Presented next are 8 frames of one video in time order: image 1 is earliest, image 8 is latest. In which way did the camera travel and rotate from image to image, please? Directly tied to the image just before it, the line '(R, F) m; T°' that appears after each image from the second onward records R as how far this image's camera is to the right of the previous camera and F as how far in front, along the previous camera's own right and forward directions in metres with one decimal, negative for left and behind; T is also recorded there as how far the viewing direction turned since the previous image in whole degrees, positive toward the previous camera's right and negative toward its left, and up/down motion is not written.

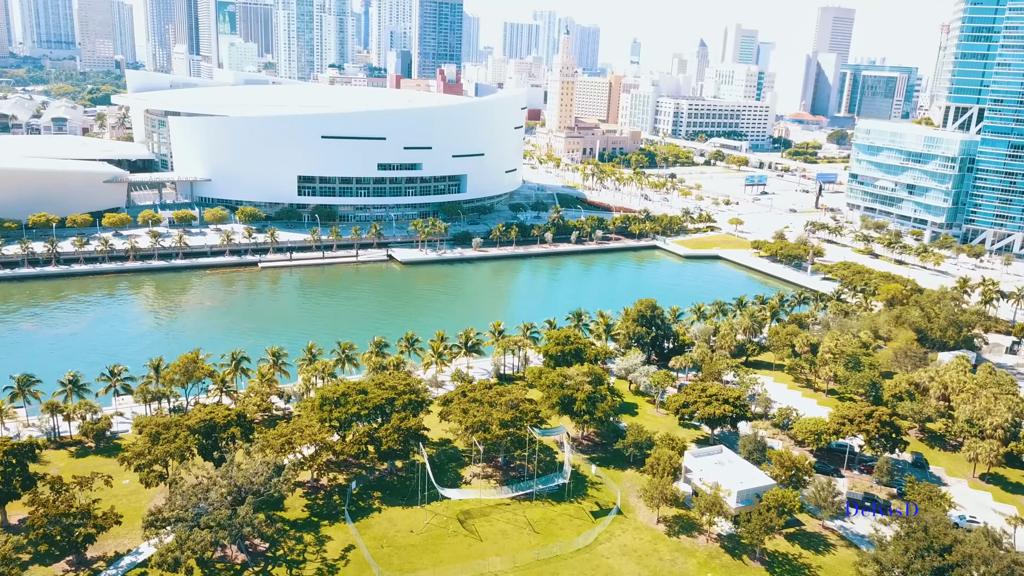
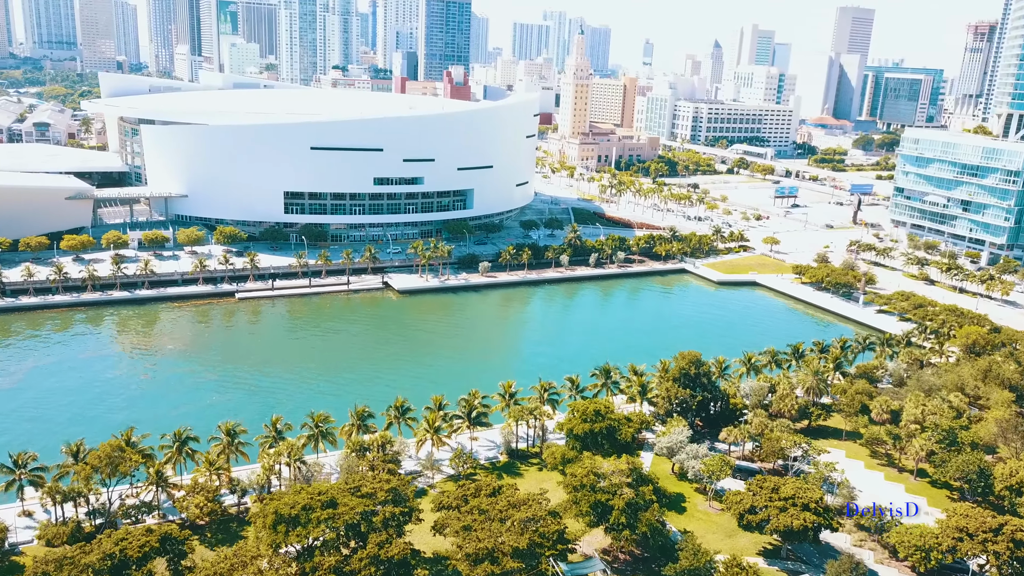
(-0.3, +9.8) m; -1°
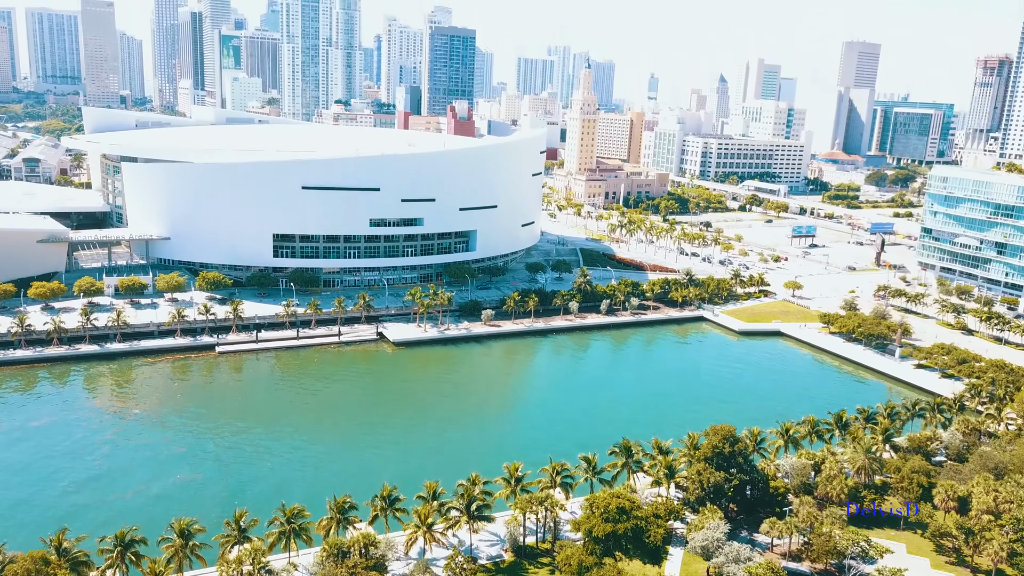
(-0.1, +5.8) m; 0°
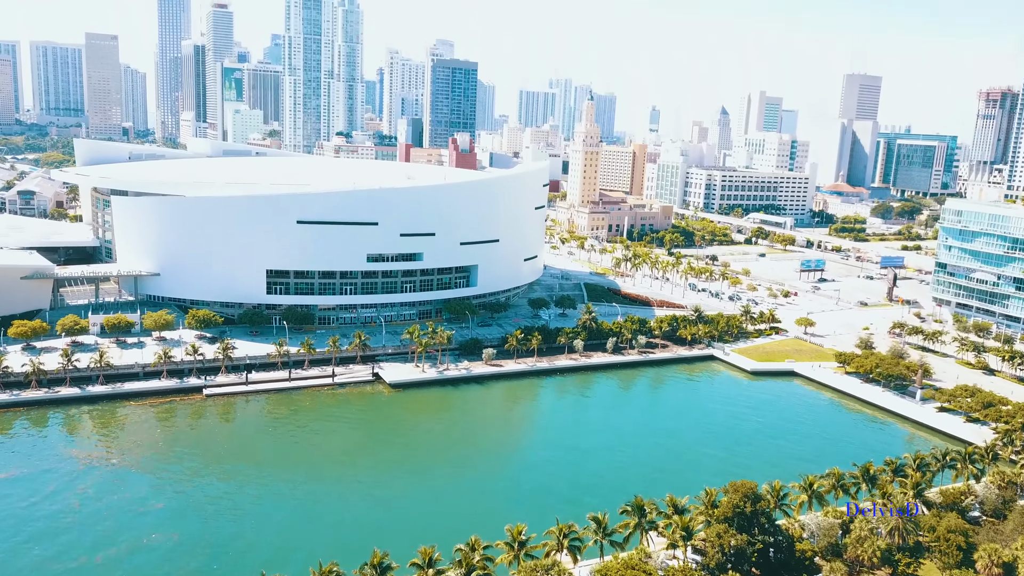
(-0.1, +2.8) m; 0°
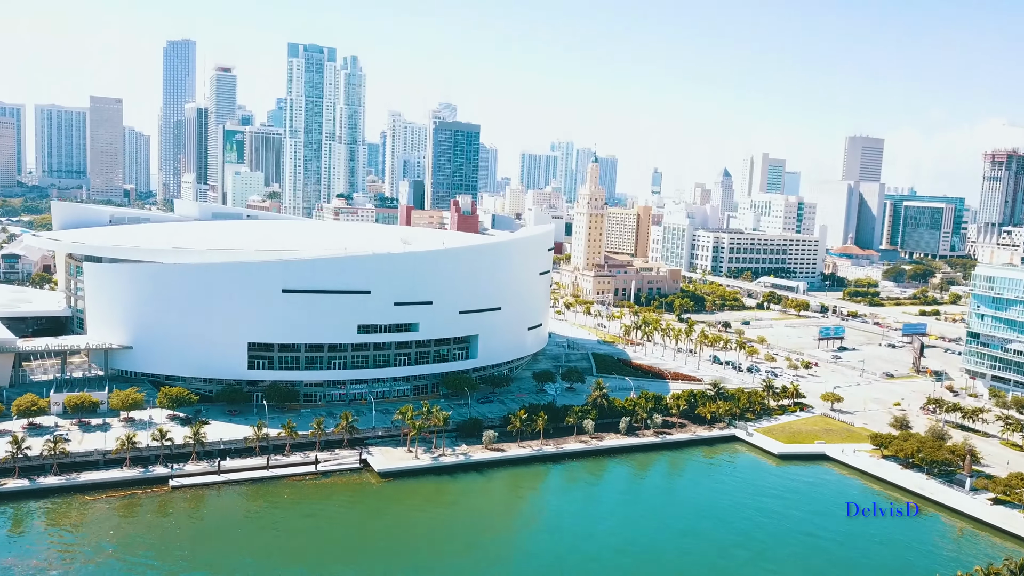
(-0.1, +5.8) m; 0°
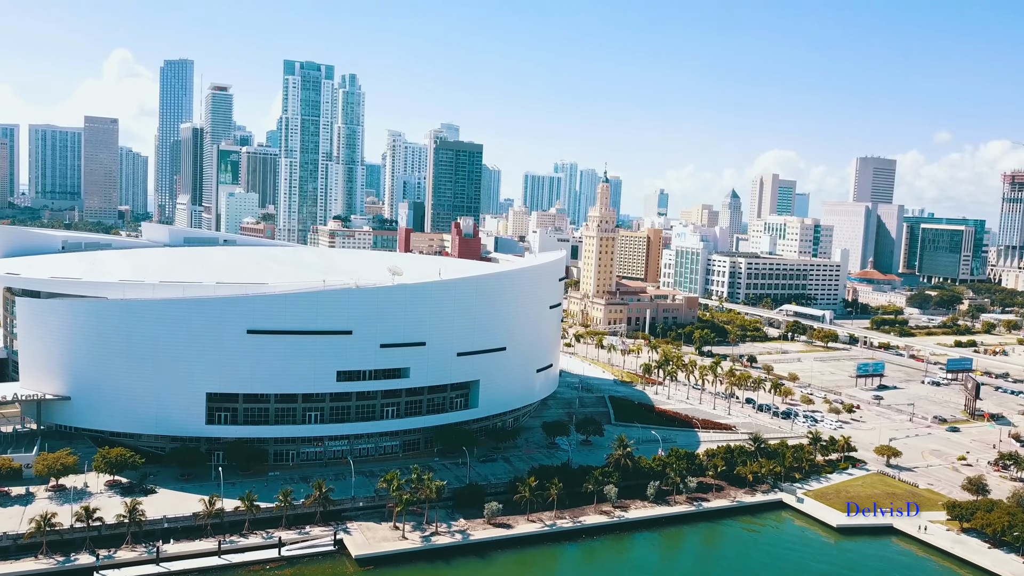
(-0.3, +10.3) m; 0°
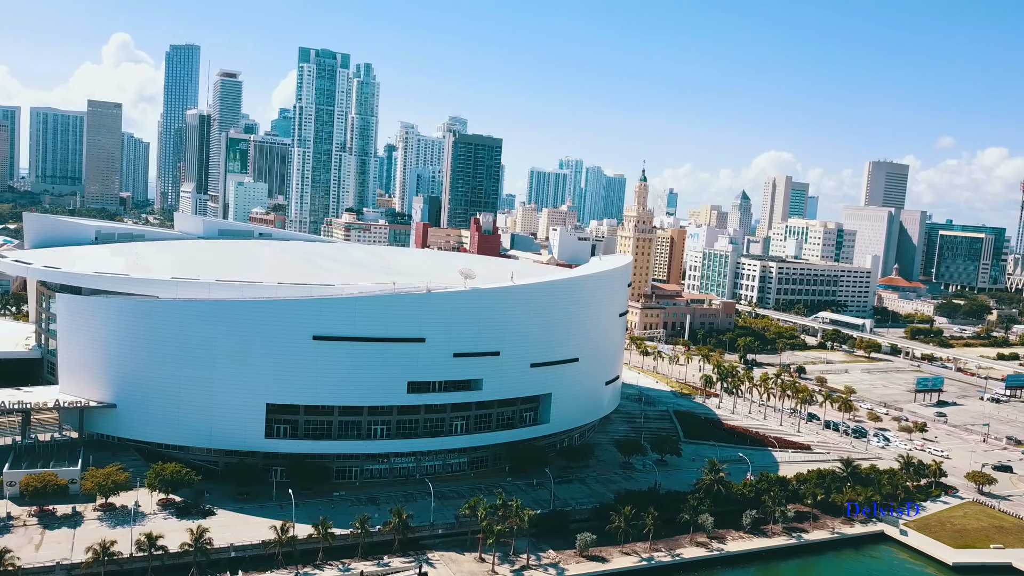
(-6.2, +4.8) m; 0°
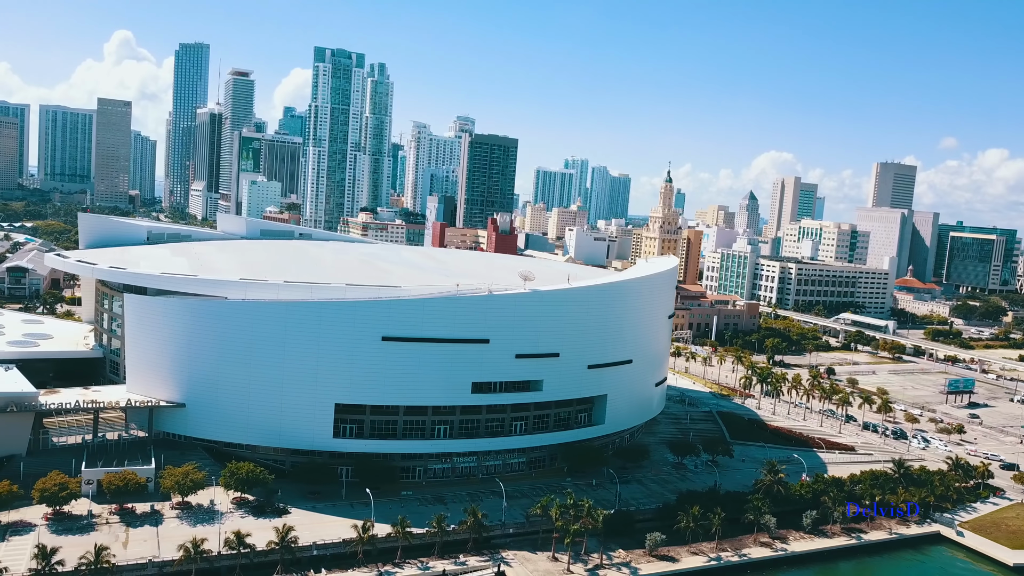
(-4.2, -0.6) m; 0°
